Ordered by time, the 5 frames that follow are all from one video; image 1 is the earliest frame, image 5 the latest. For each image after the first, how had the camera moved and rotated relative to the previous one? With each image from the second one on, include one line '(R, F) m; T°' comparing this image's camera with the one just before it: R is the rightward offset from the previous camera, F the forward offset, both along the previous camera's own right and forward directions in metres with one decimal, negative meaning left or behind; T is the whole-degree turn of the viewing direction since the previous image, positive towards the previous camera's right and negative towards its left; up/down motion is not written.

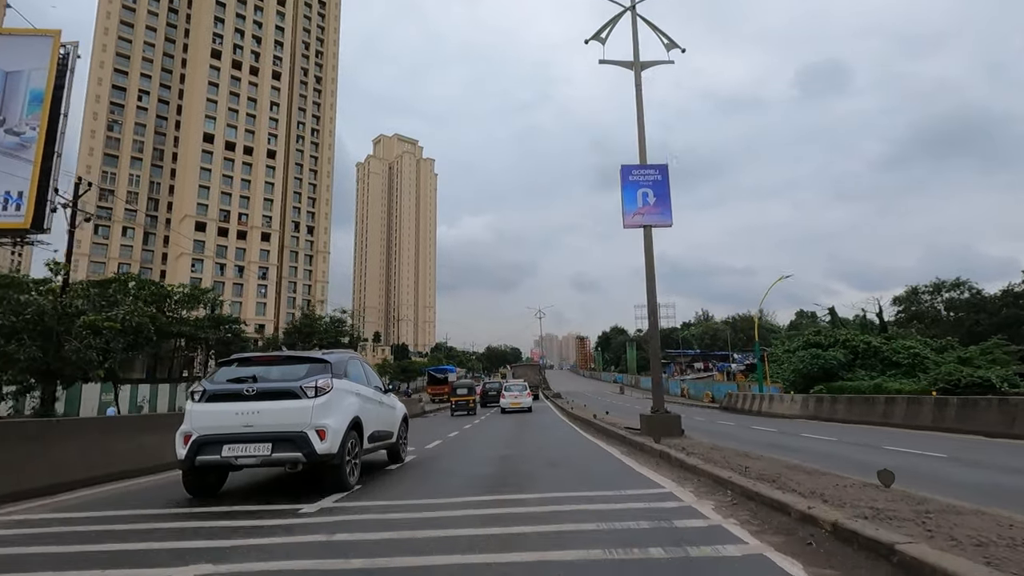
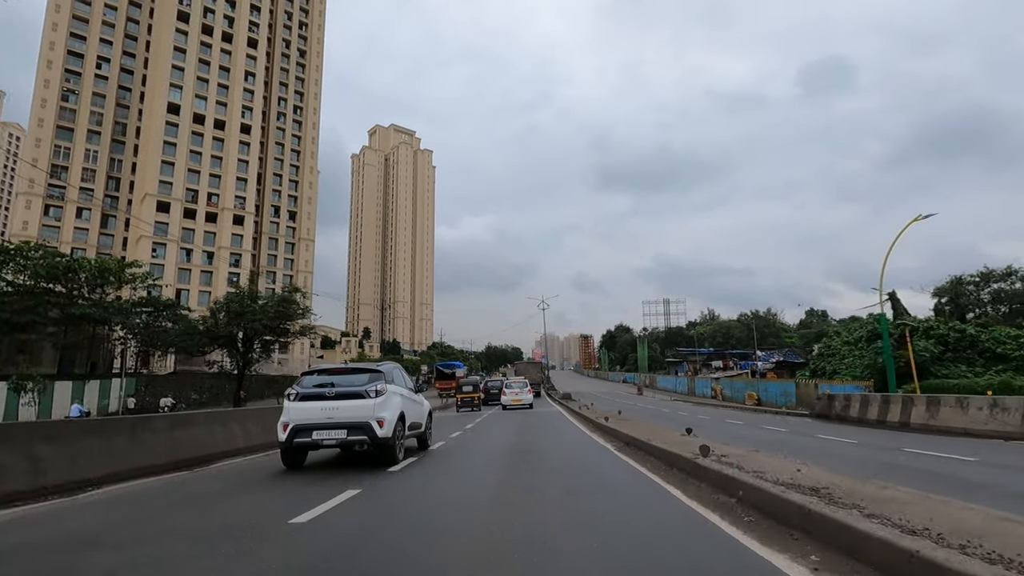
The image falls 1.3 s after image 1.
(+0.1, +5.0) m; 0°
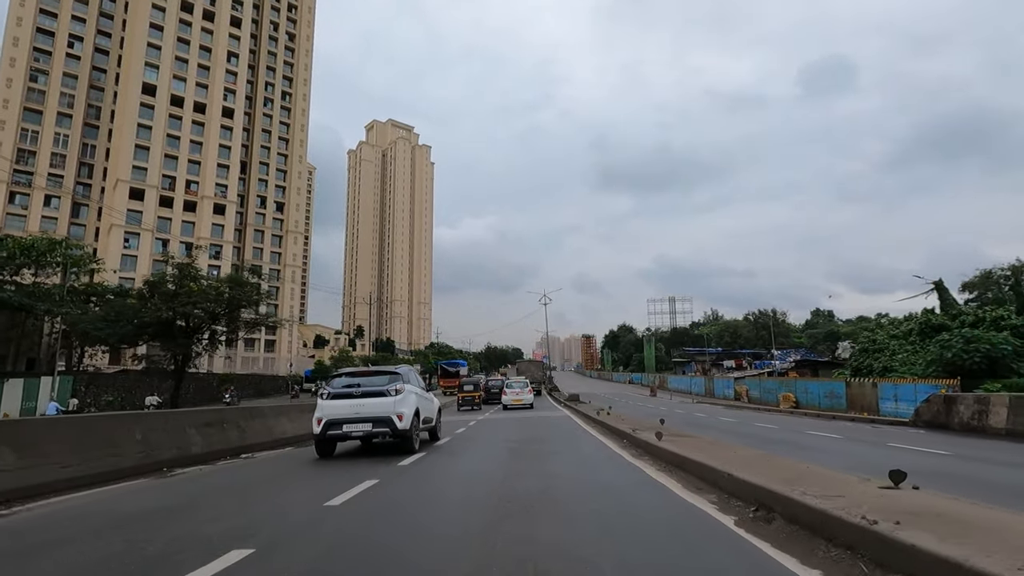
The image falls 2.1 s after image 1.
(+0.1, +2.9) m; 0°
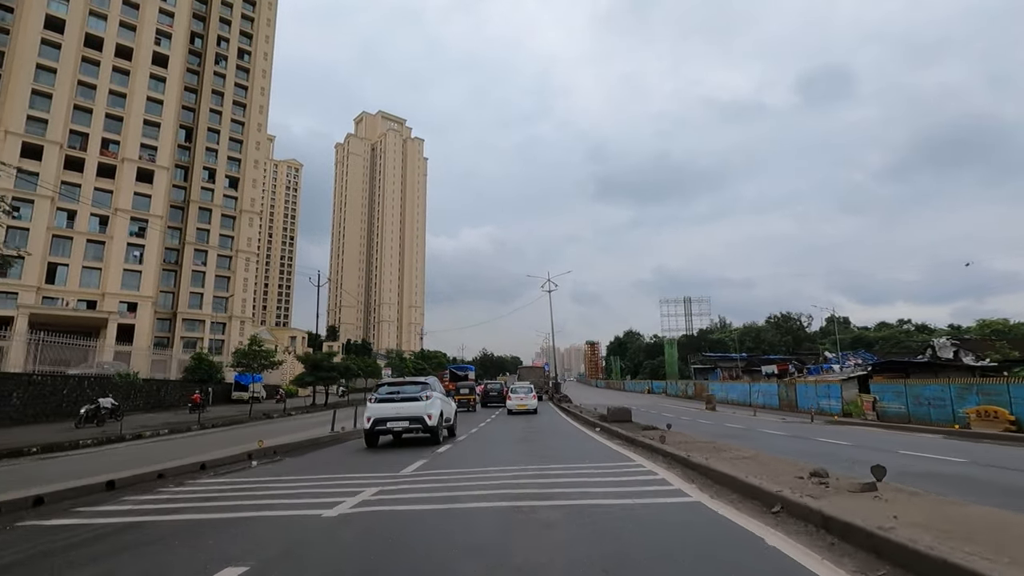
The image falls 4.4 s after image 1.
(+0.2, +8.2) m; 0°
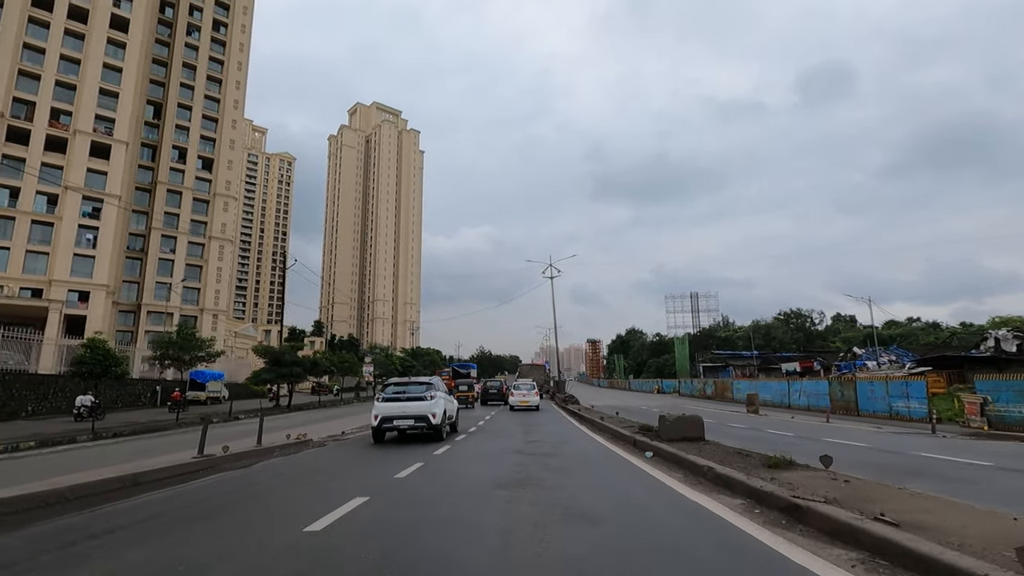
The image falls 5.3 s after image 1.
(+0.1, +3.4) m; 0°
